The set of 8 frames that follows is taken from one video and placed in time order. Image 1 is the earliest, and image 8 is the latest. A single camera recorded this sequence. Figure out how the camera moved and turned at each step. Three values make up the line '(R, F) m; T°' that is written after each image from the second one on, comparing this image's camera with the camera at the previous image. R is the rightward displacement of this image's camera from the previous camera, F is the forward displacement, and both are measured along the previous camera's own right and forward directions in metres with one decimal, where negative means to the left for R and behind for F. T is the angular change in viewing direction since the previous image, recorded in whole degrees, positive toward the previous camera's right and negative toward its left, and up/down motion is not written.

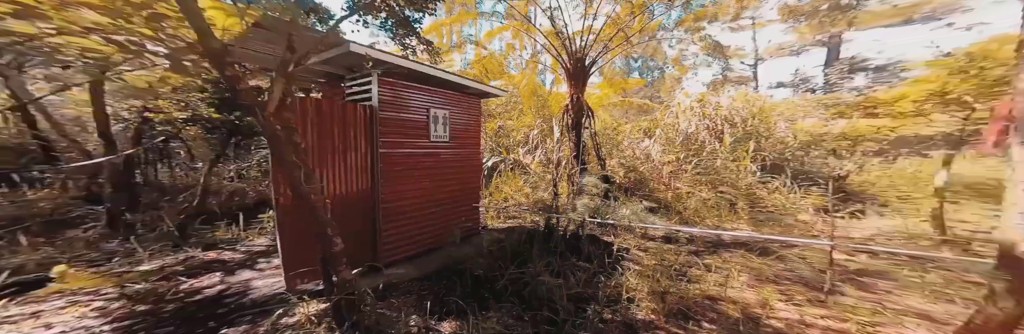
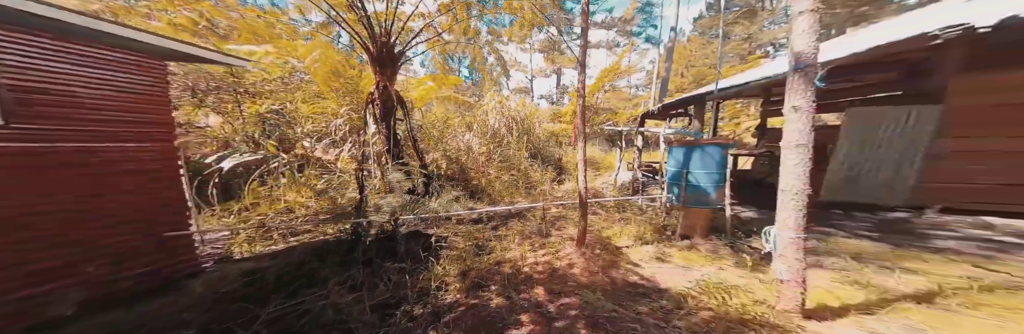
(+0.1, 0.0) m; +33°
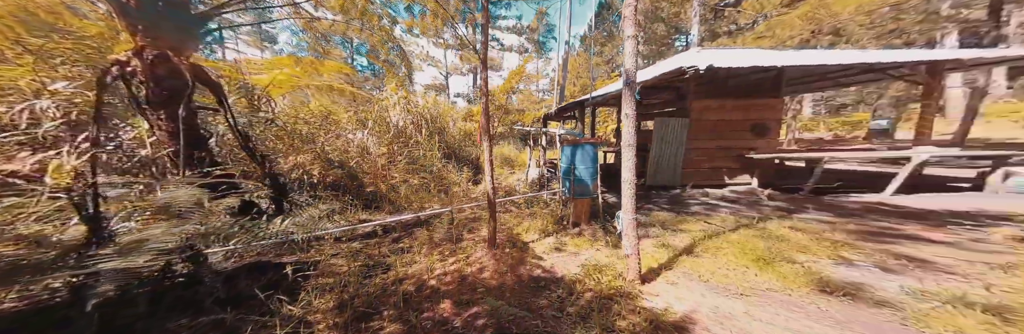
(+0.1, +0.1) m; +16°
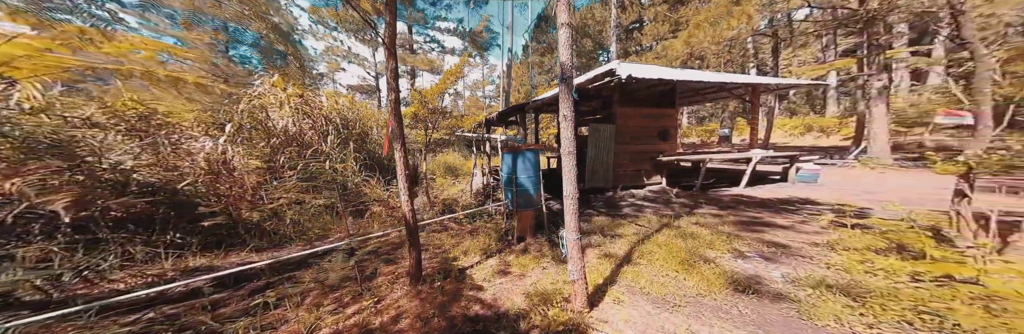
(+0.1, +0.3) m; +11°
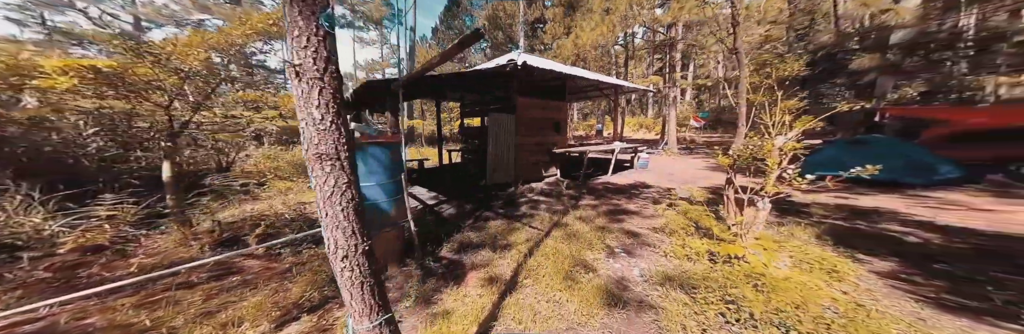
(+0.4, +0.6) m; +19°
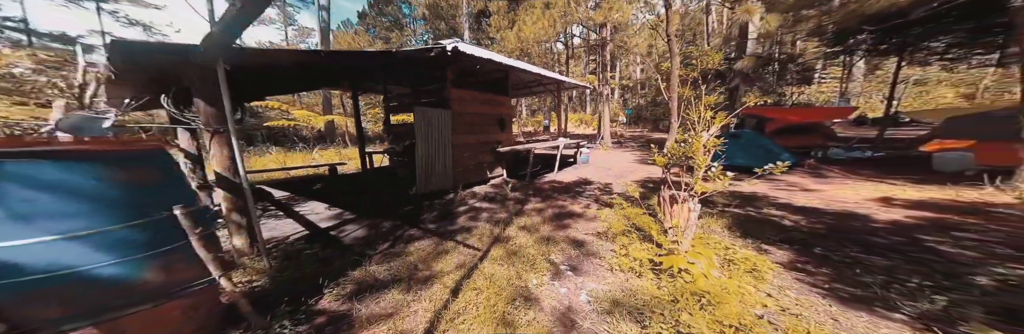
(+0.3, +0.6) m; +11°
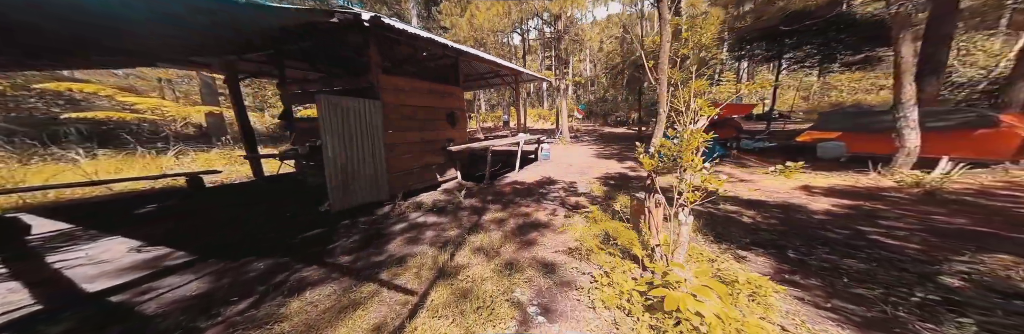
(+0.1, +1.0) m; +9°
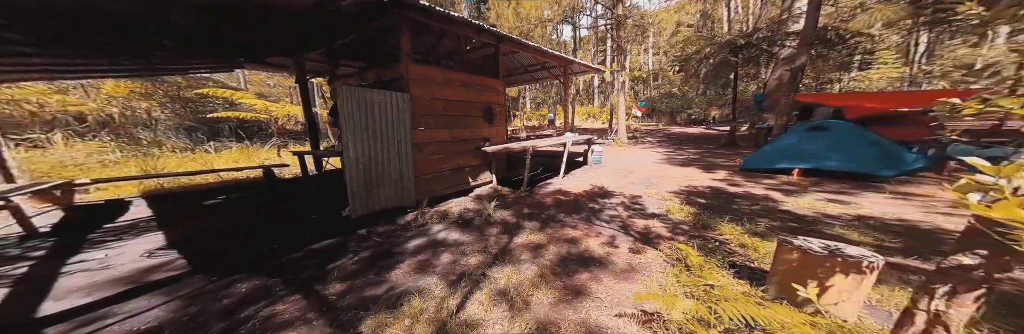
(+0.2, +1.2) m; -15°
